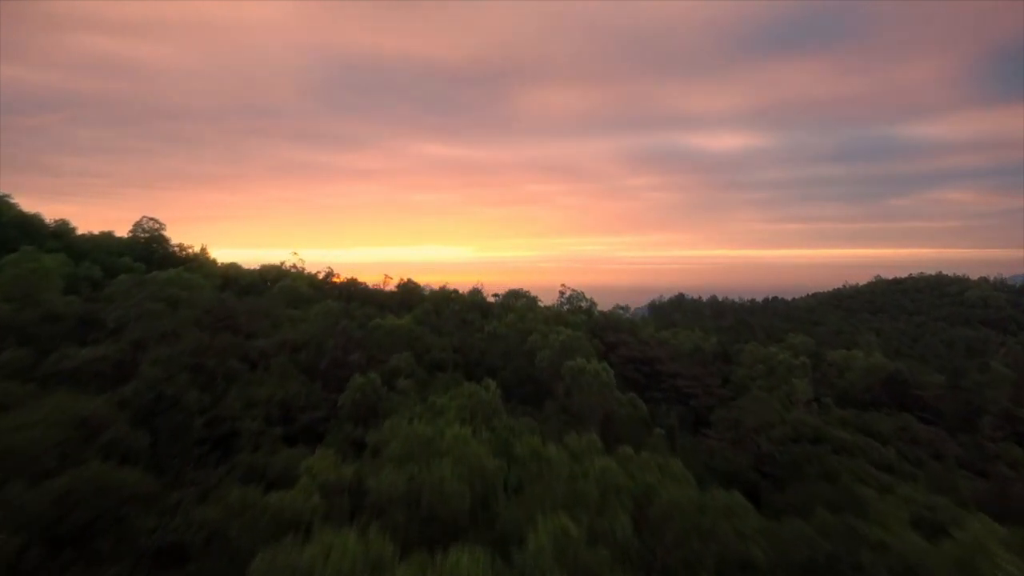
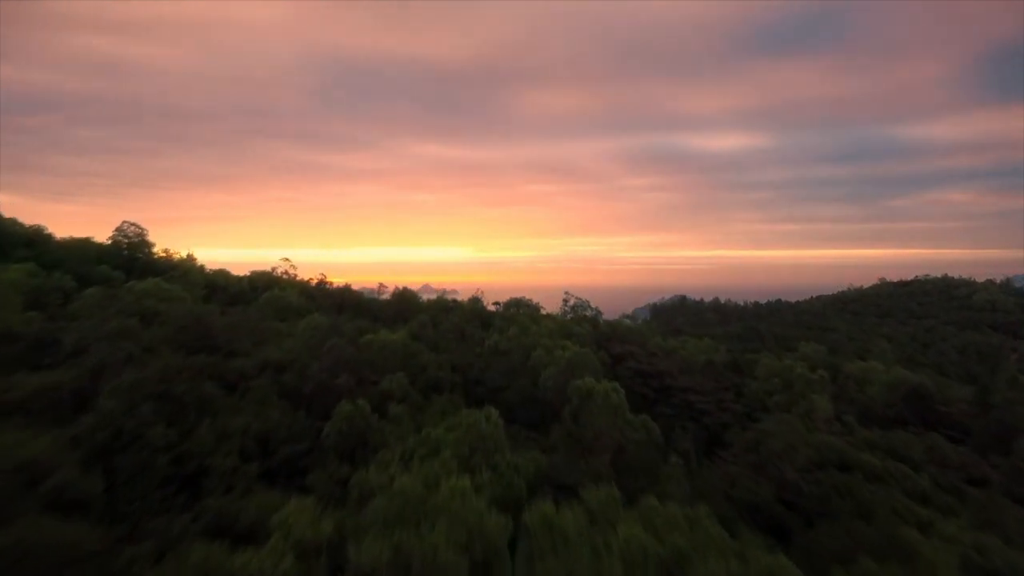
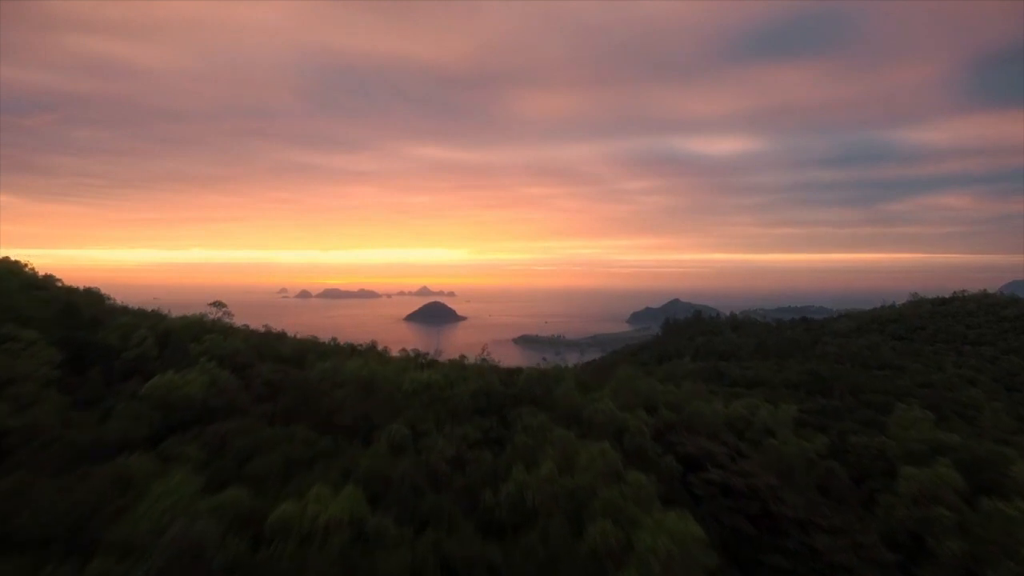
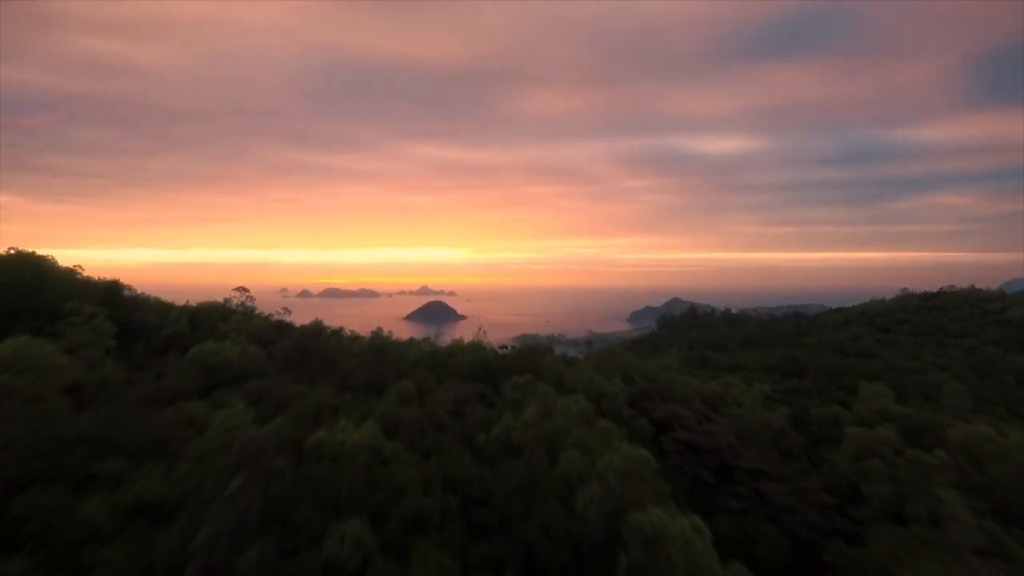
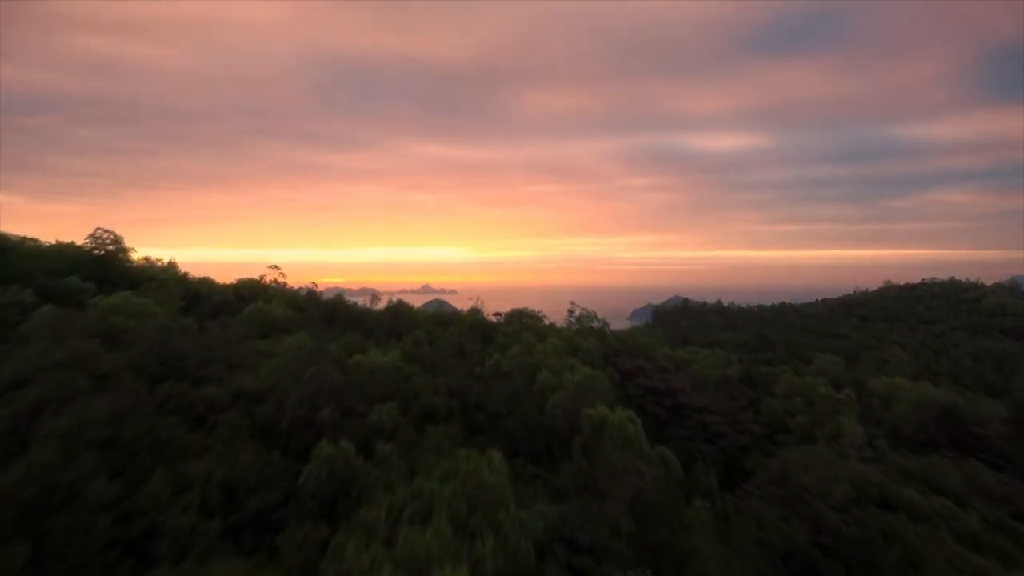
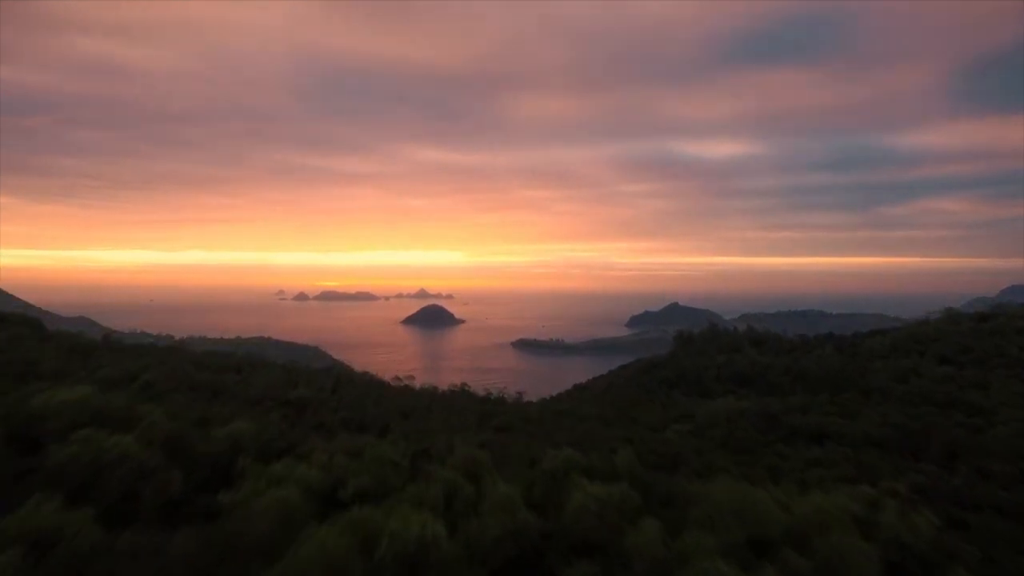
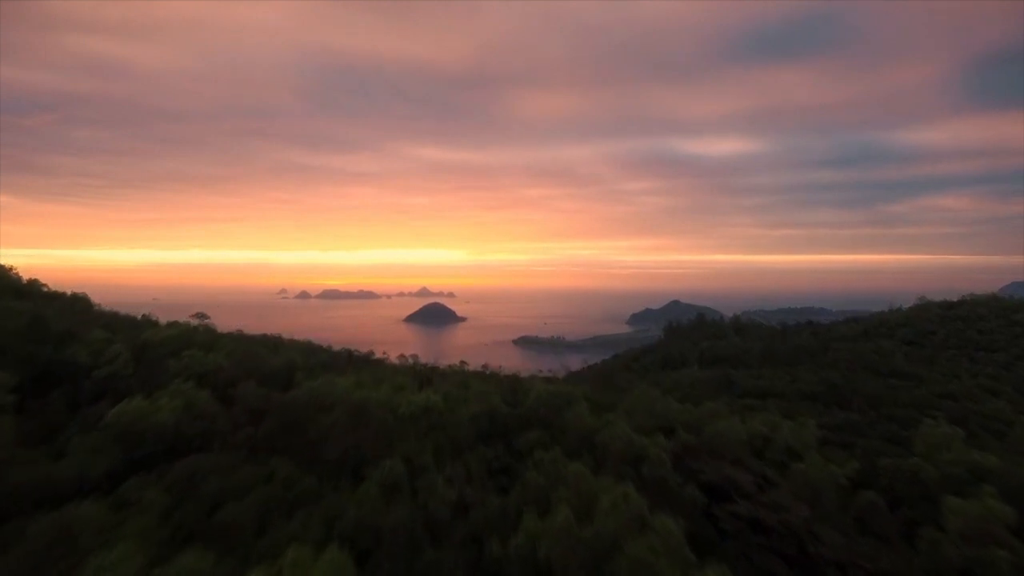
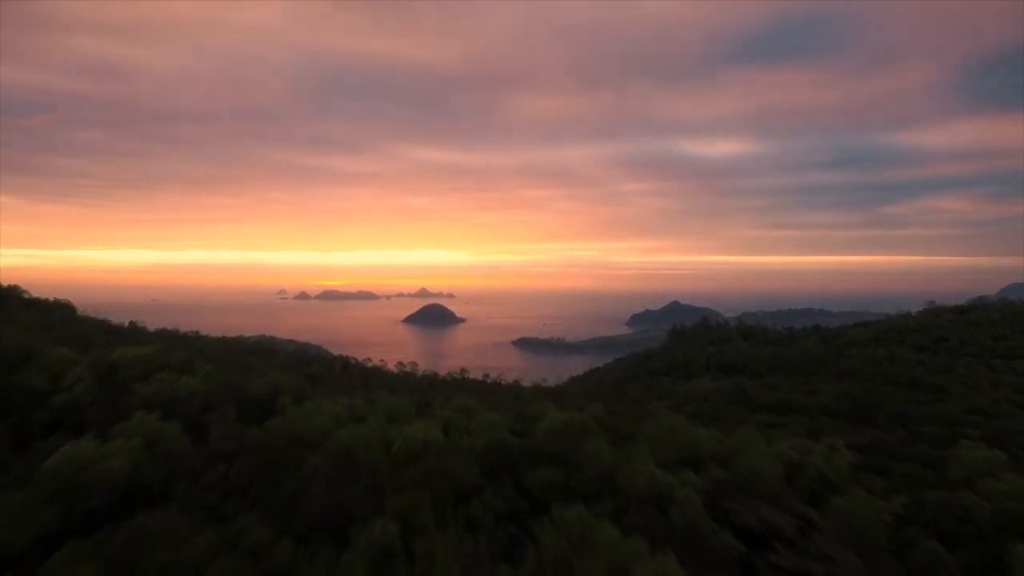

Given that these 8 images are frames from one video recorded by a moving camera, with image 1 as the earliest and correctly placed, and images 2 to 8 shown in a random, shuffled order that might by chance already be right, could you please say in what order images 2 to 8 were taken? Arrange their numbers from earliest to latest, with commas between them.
2, 5, 4, 3, 7, 8, 6
